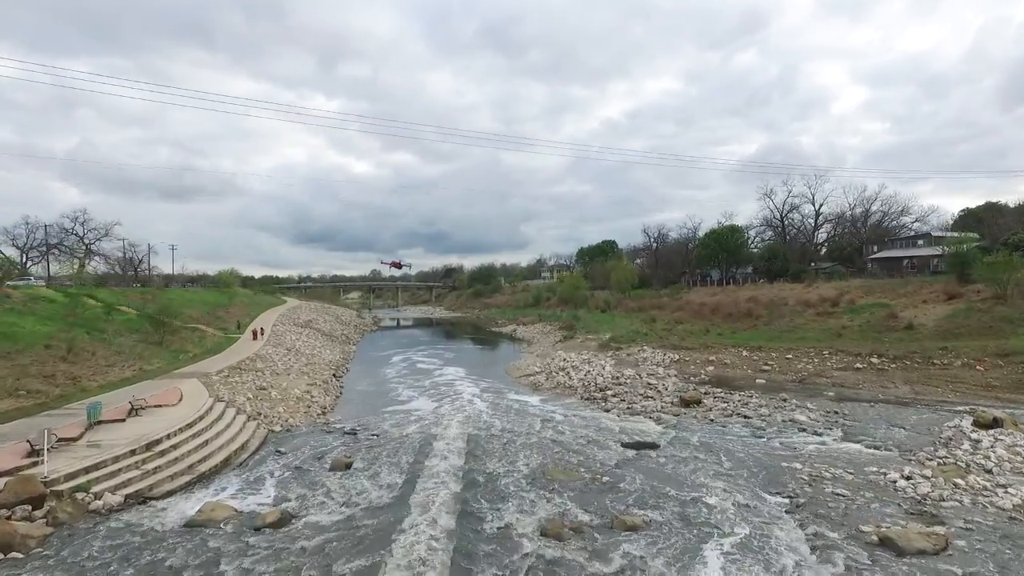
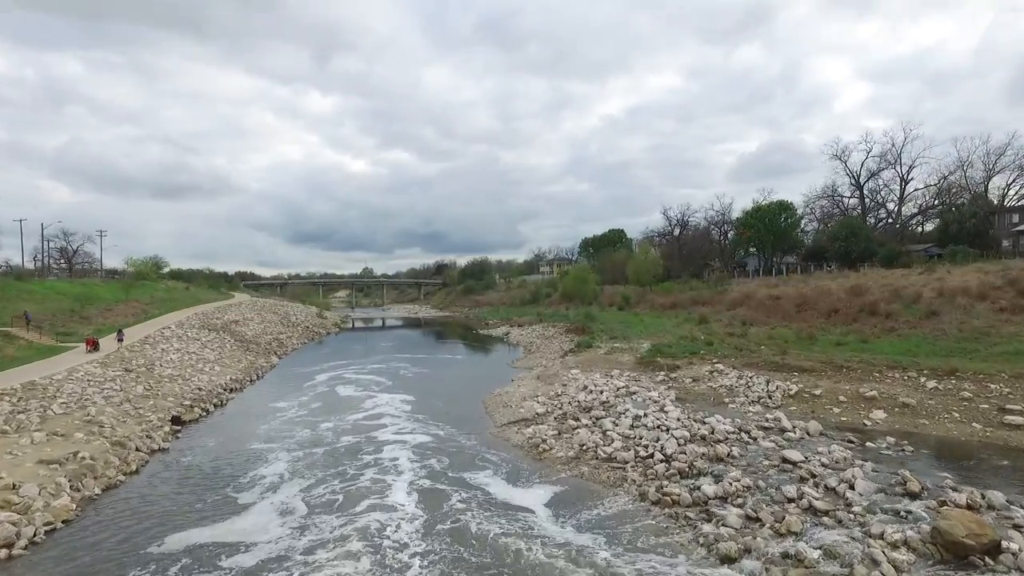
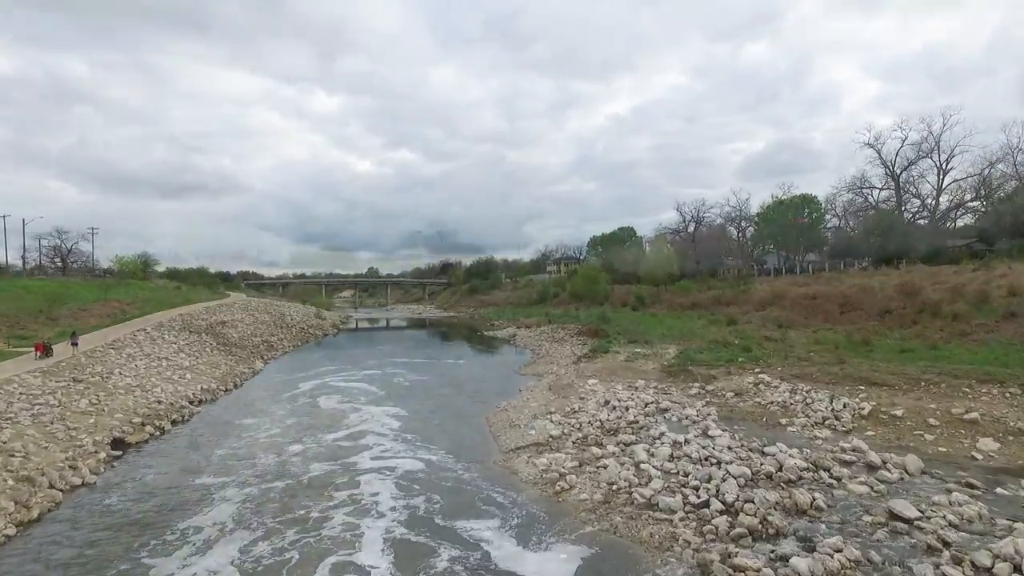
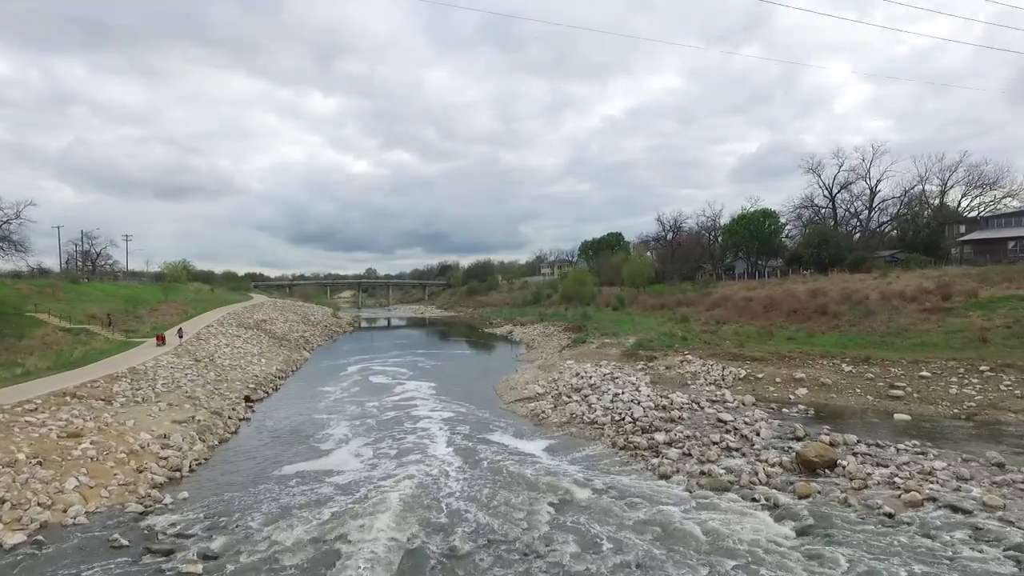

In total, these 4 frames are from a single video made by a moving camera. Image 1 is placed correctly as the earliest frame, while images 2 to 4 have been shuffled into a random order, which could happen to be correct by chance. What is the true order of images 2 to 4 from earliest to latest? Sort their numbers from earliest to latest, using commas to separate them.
4, 2, 3
